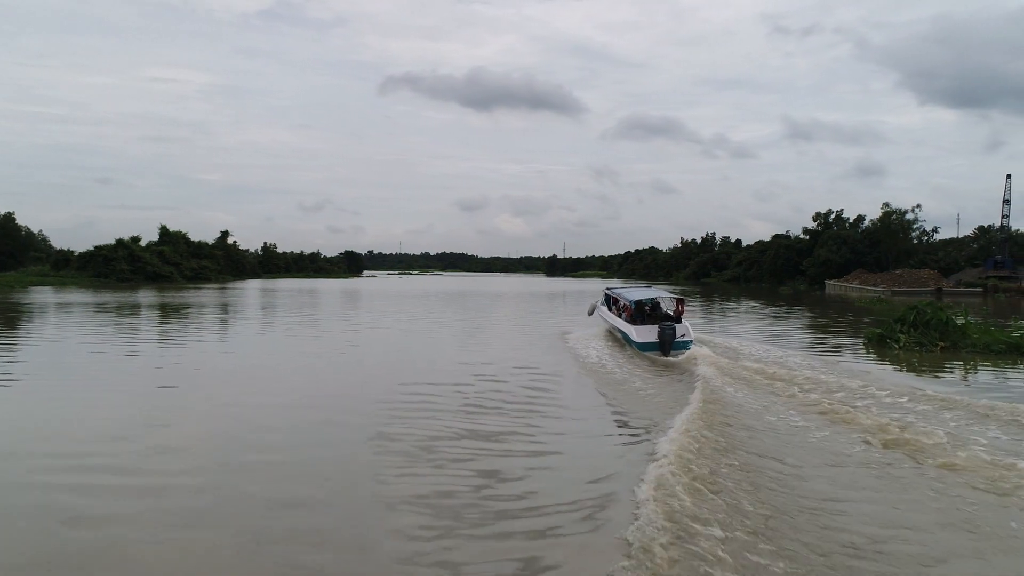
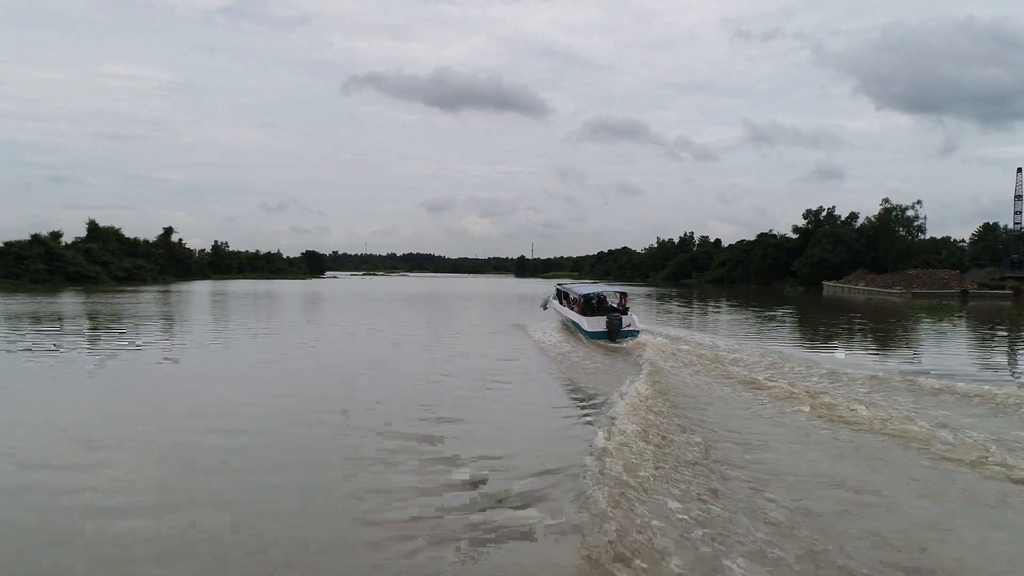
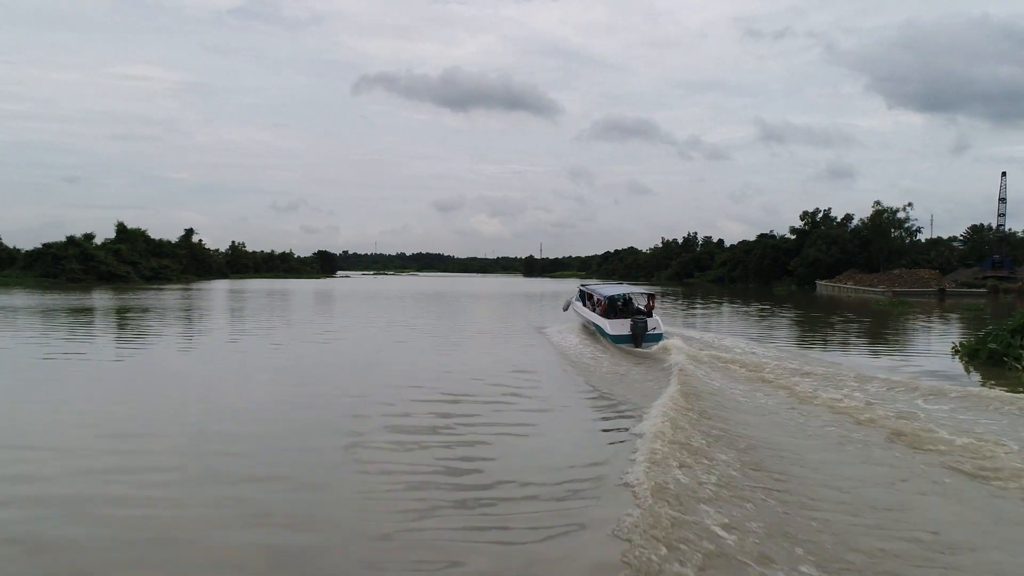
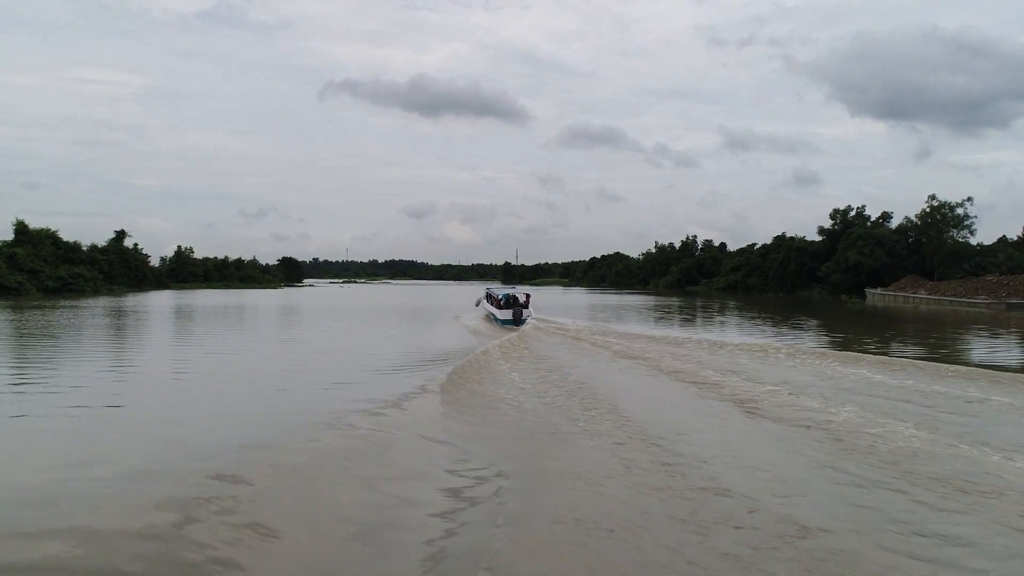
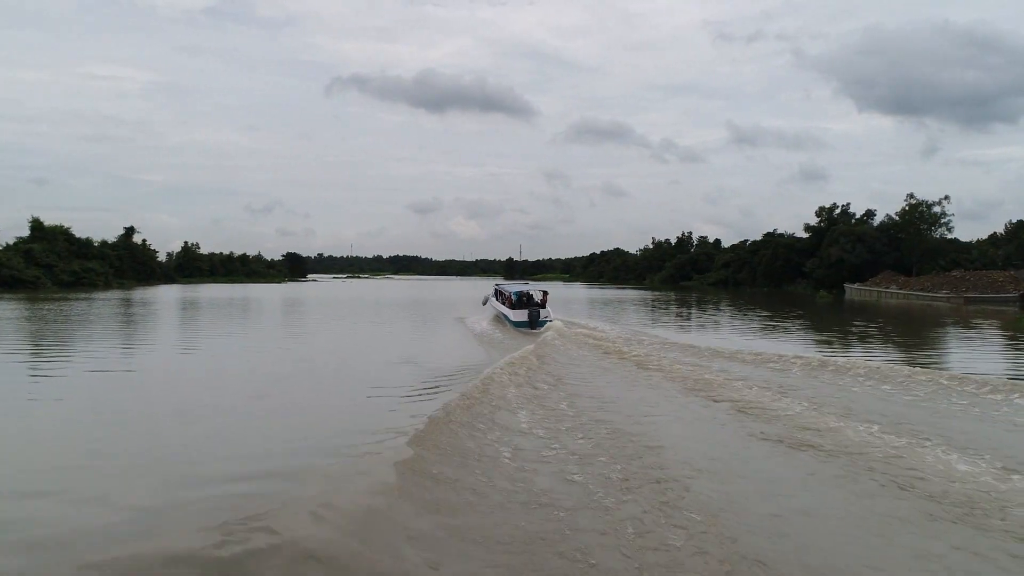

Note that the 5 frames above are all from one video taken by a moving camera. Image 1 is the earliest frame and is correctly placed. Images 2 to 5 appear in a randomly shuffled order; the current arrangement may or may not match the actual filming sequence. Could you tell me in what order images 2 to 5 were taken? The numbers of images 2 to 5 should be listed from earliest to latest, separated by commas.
3, 2, 5, 4
